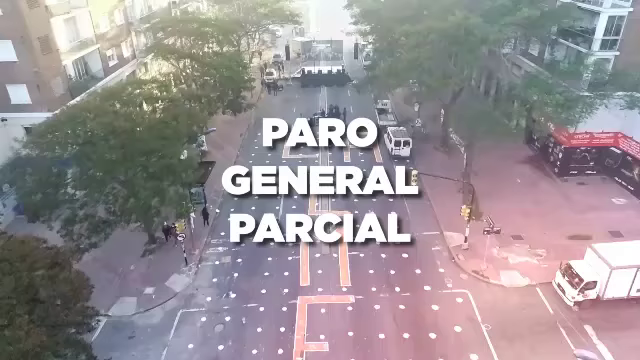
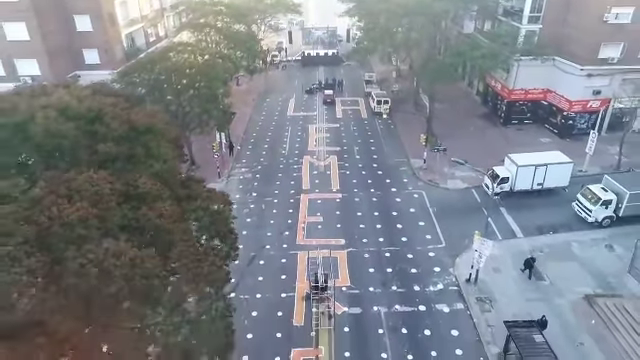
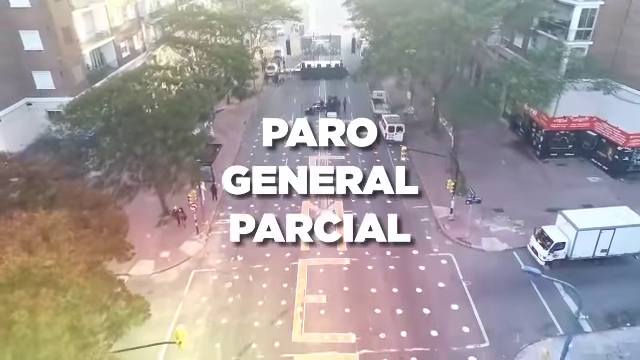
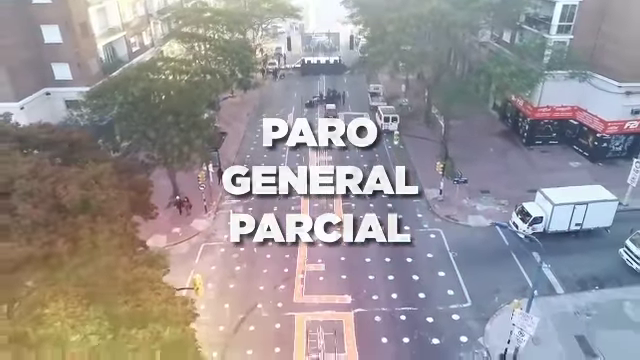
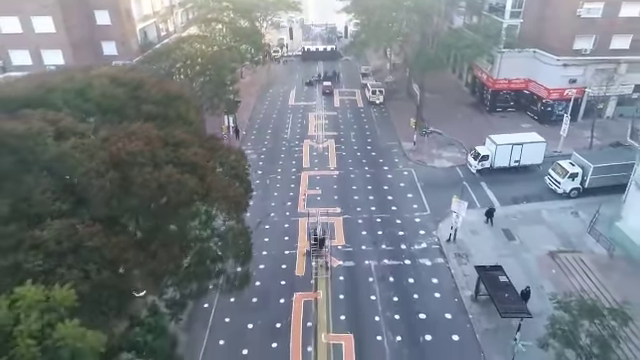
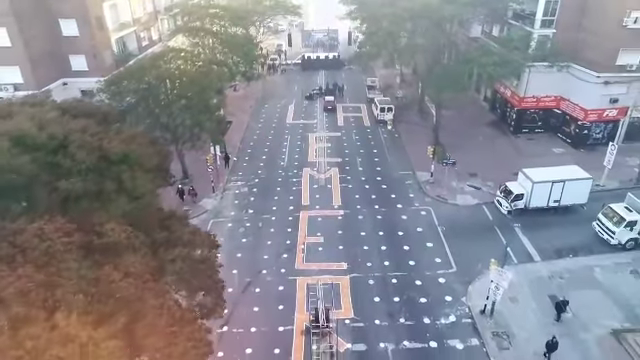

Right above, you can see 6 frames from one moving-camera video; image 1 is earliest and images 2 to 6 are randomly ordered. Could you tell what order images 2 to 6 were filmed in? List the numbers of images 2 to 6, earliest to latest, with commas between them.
3, 4, 6, 2, 5
